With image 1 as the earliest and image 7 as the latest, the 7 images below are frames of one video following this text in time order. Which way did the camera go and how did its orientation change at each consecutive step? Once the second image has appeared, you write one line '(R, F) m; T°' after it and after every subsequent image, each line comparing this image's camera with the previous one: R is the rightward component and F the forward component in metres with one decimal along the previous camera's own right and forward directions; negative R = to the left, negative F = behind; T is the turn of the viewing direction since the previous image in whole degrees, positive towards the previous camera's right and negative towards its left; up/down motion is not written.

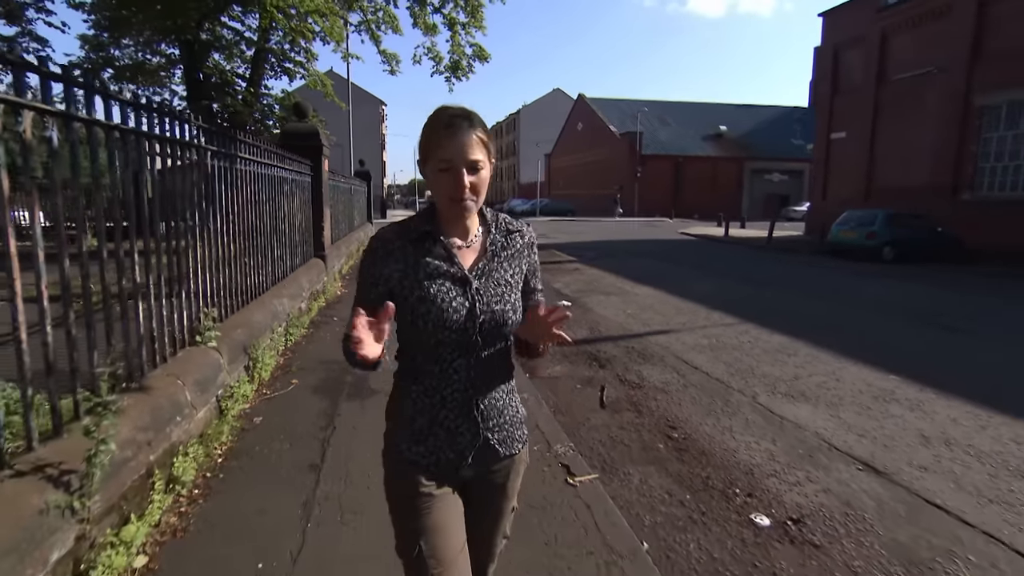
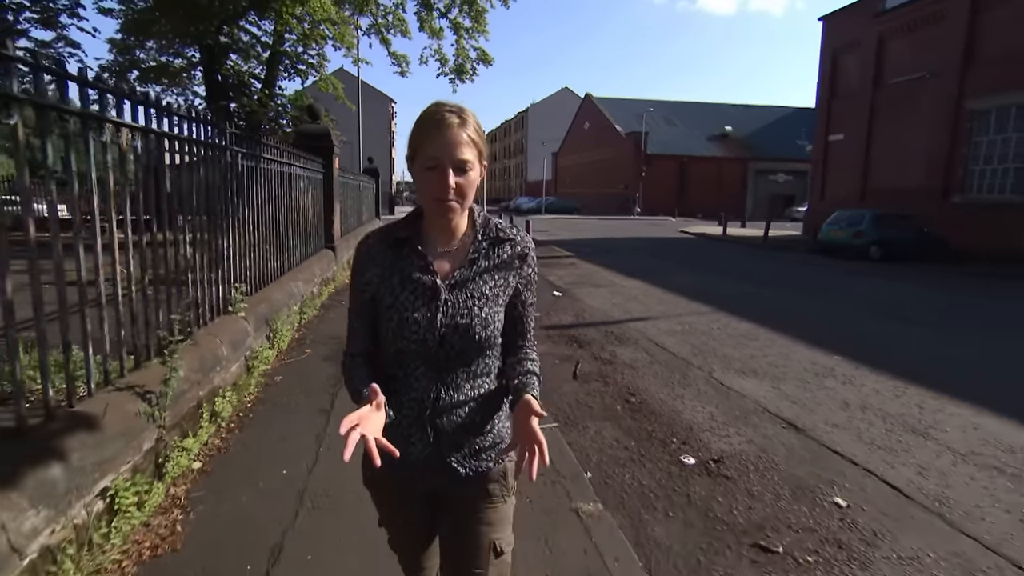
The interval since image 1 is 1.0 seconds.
(+0.3, -0.8) m; -1°
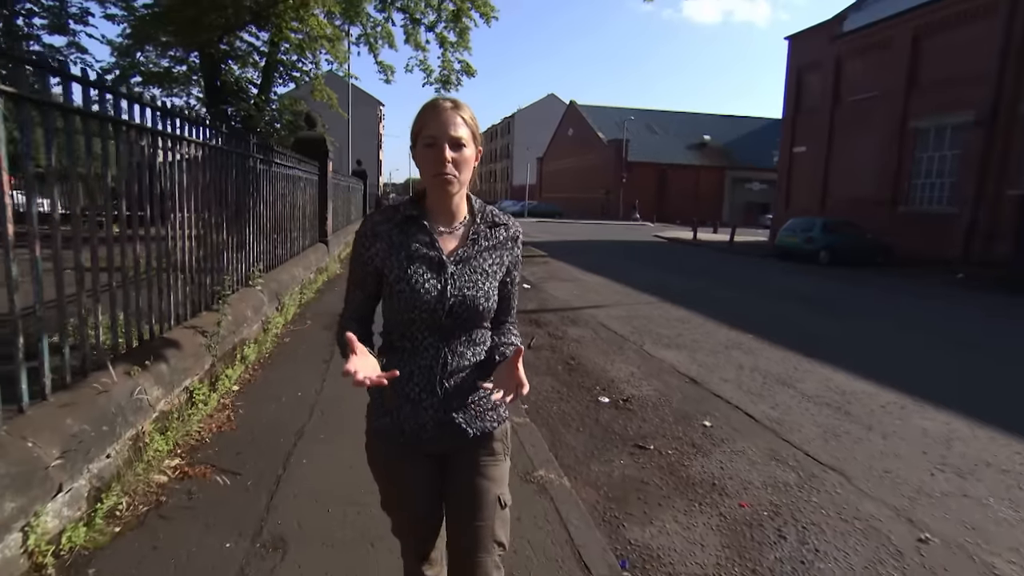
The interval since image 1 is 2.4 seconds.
(+0.3, -1.3) m; +1°
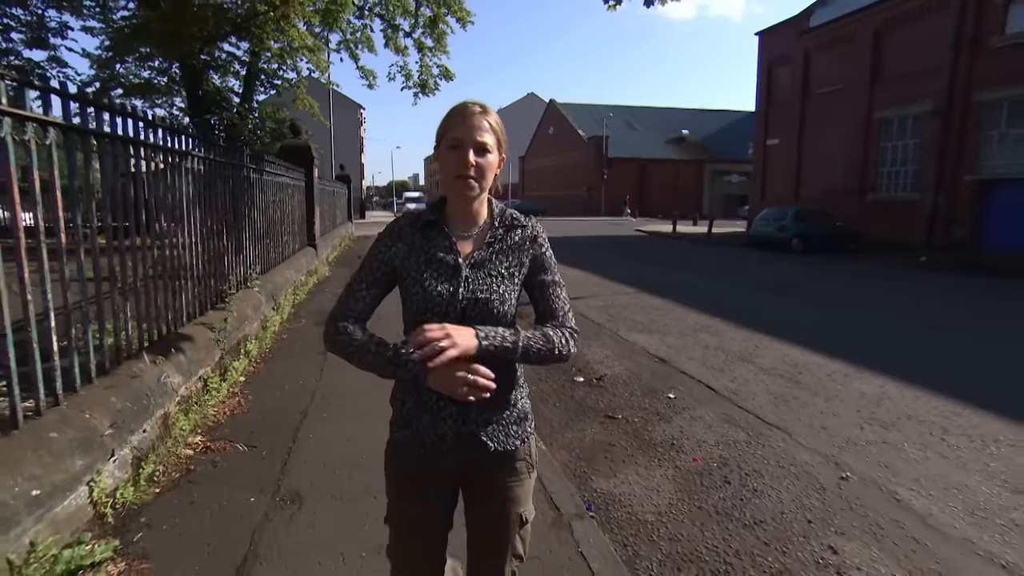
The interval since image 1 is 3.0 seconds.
(+0.1, -0.5) m; +1°
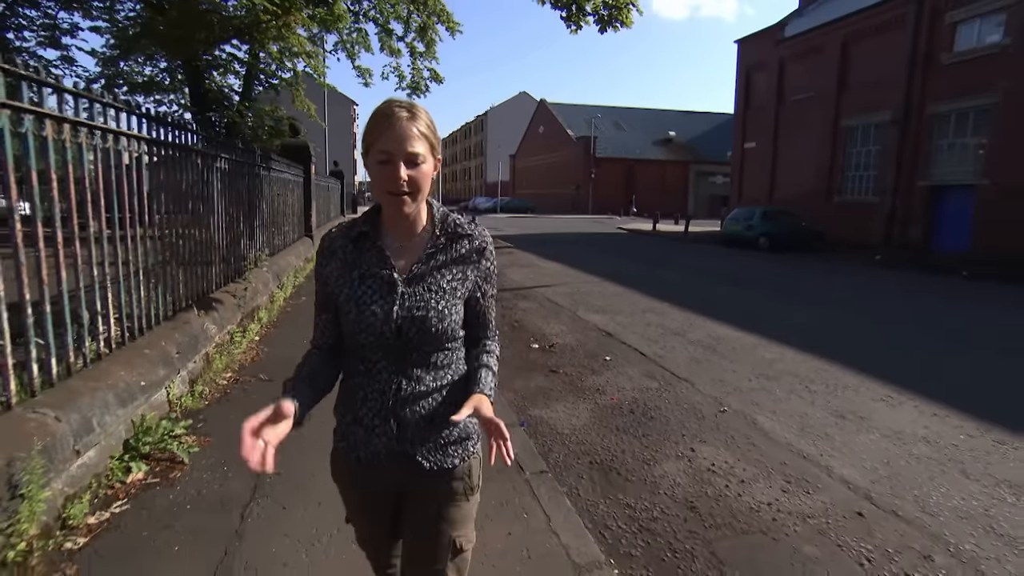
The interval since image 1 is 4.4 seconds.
(+0.3, -1.2) m; +1°
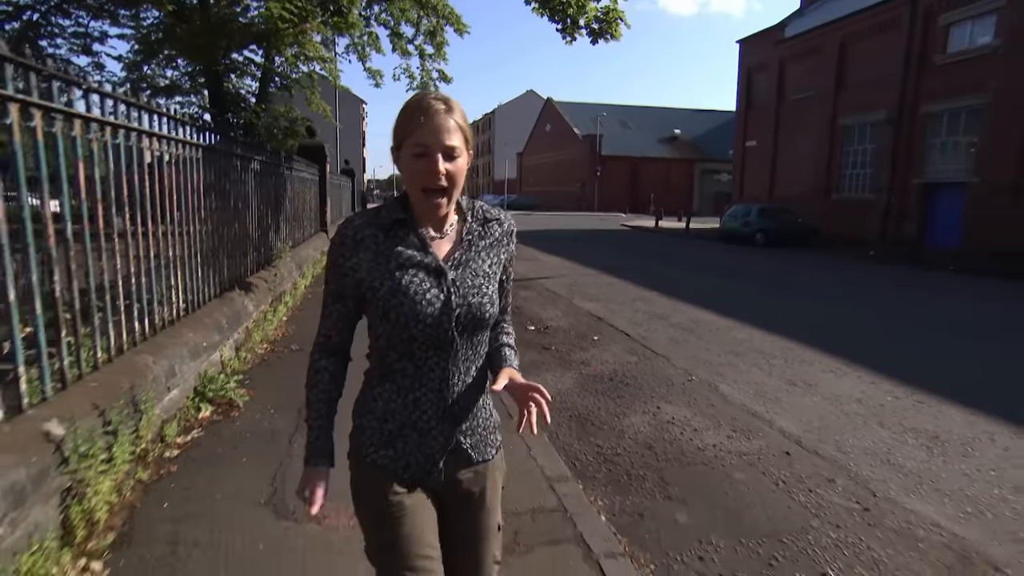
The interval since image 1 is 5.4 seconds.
(+0.1, -0.8) m; -1°
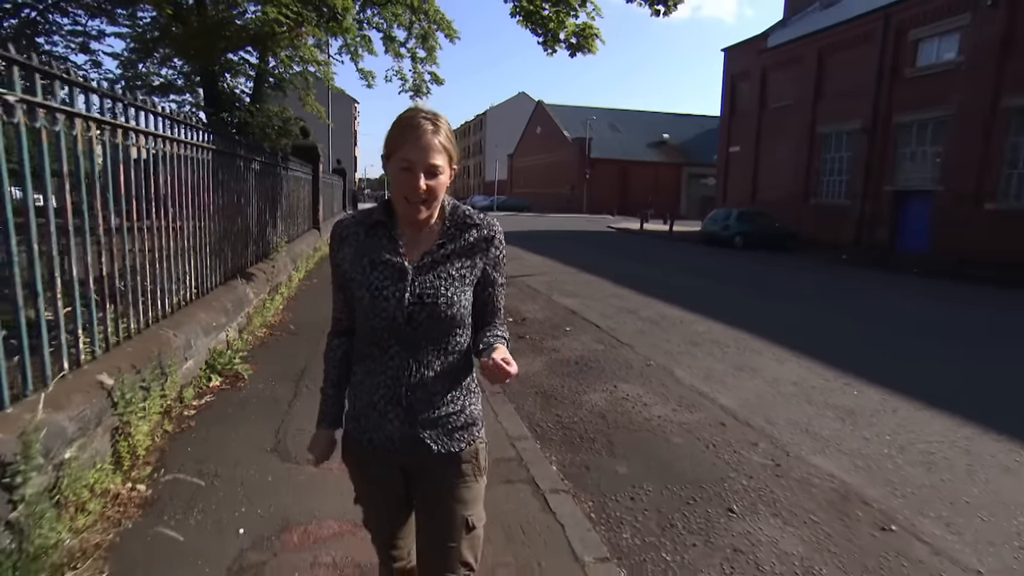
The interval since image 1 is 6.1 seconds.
(+0.2, -0.6) m; +1°
